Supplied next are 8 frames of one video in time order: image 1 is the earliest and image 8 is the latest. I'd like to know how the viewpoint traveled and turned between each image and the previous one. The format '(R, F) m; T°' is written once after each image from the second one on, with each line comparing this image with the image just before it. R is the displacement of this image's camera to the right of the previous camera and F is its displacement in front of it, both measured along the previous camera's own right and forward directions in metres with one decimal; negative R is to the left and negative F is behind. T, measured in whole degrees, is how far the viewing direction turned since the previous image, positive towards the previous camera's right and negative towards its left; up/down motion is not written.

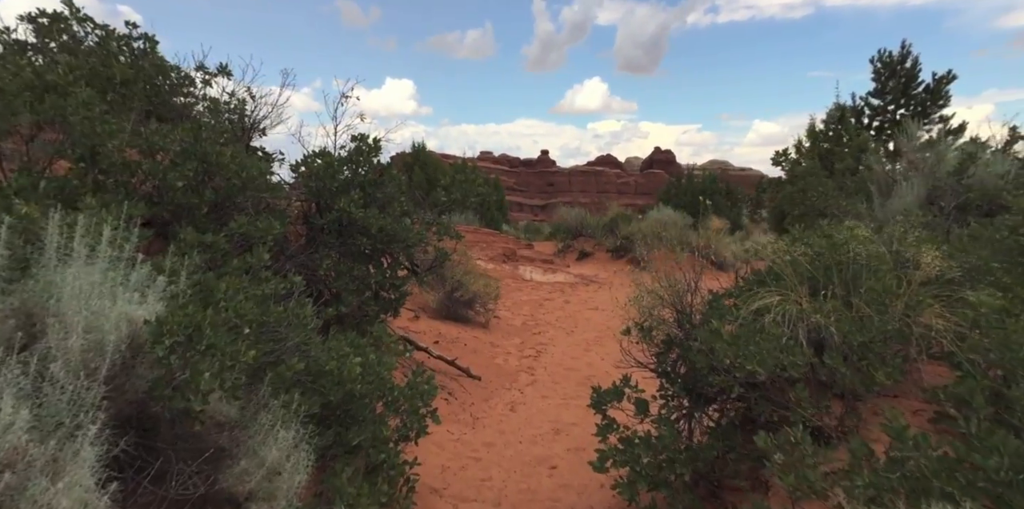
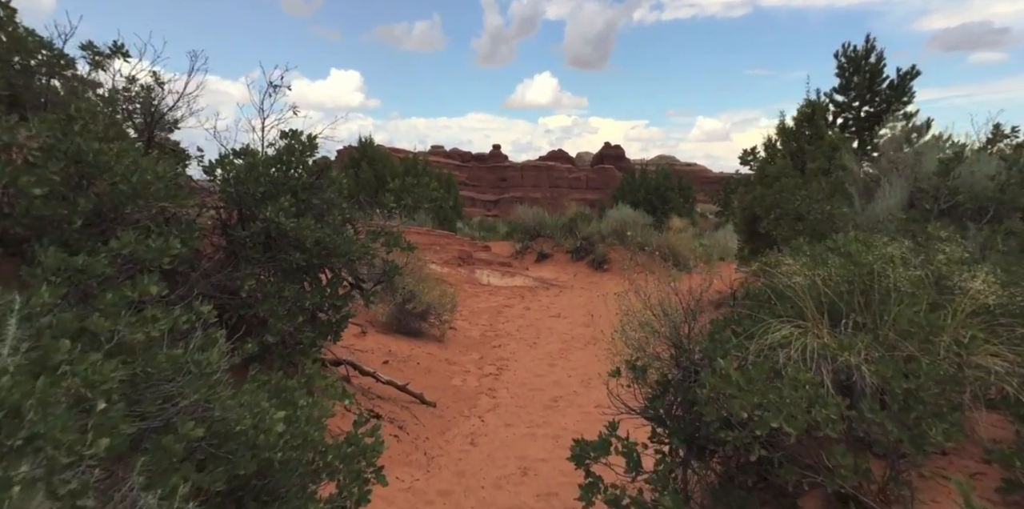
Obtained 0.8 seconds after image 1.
(0.0, +0.7) m; +4°
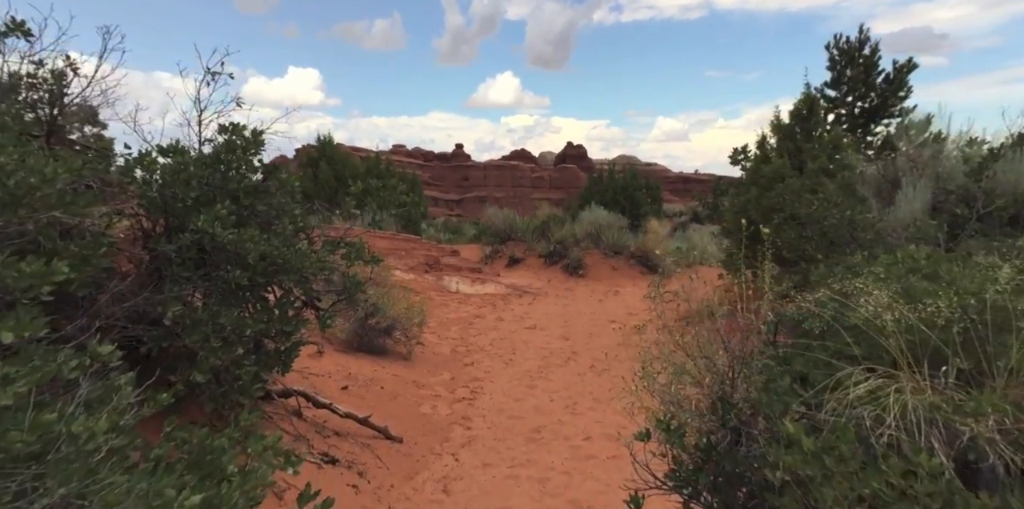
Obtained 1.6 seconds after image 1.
(-0.1, +0.7) m; +3°
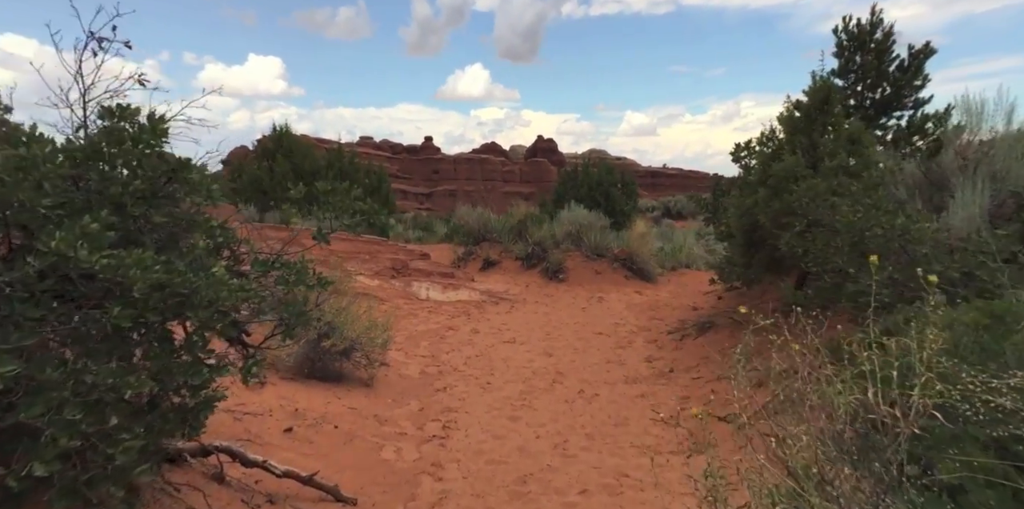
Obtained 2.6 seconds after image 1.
(-0.1, +0.9) m; +2°
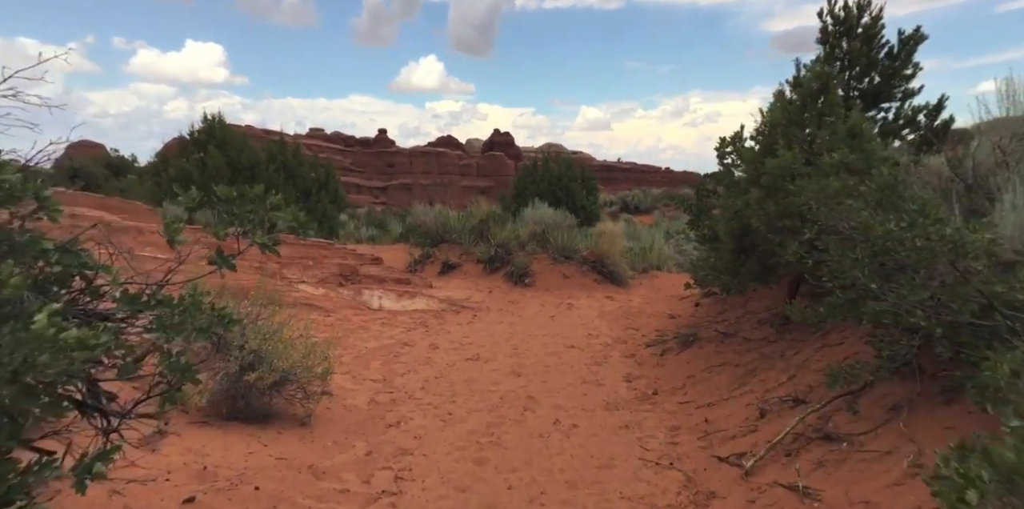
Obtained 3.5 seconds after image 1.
(0.0, +0.9) m; +3°
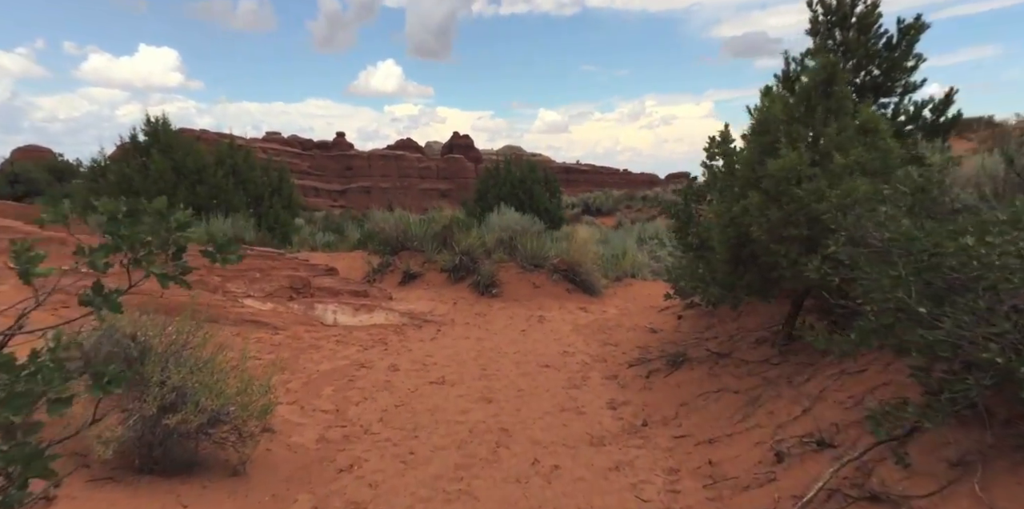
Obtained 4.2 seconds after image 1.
(-0.1, +0.7) m; +3°
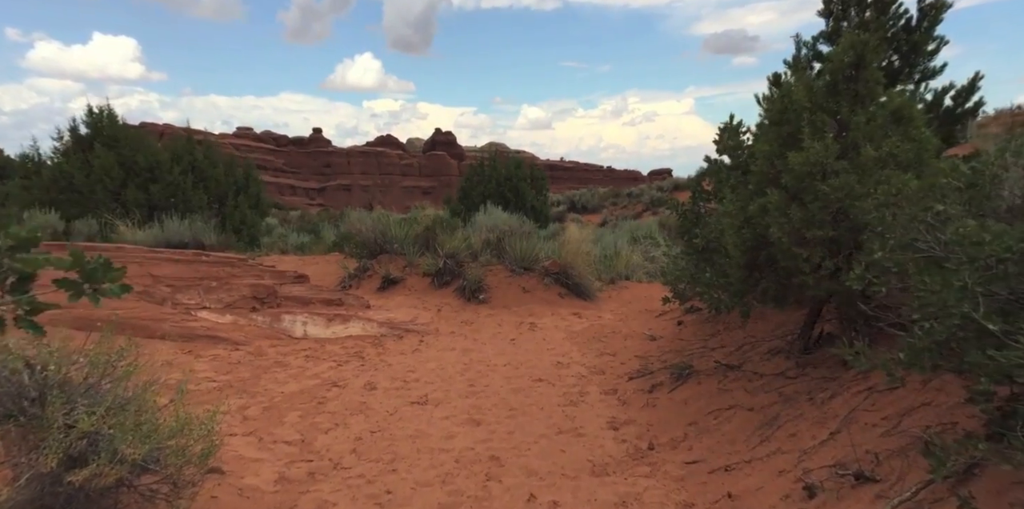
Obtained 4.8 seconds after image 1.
(0.0, +0.6) m; +1°
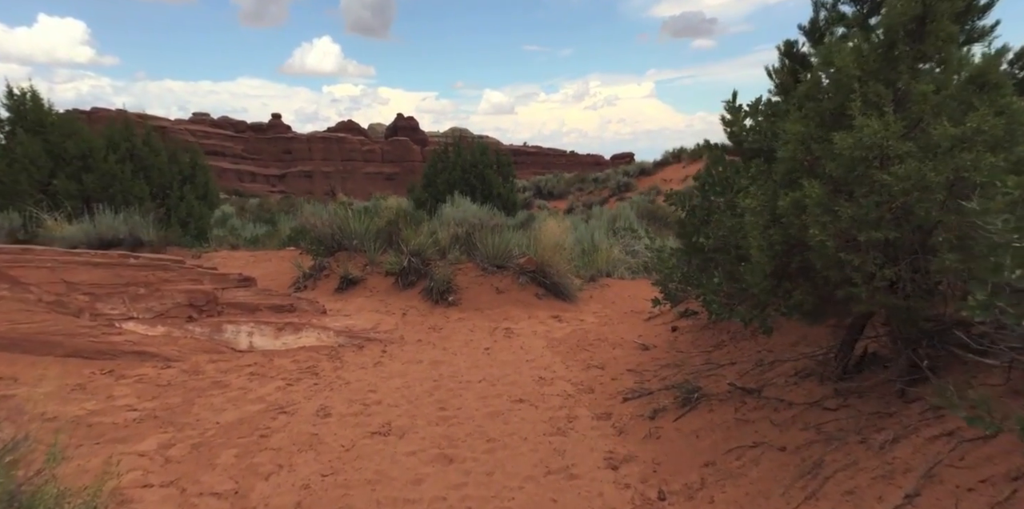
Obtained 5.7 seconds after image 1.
(-0.1, +1.0) m; +3°
